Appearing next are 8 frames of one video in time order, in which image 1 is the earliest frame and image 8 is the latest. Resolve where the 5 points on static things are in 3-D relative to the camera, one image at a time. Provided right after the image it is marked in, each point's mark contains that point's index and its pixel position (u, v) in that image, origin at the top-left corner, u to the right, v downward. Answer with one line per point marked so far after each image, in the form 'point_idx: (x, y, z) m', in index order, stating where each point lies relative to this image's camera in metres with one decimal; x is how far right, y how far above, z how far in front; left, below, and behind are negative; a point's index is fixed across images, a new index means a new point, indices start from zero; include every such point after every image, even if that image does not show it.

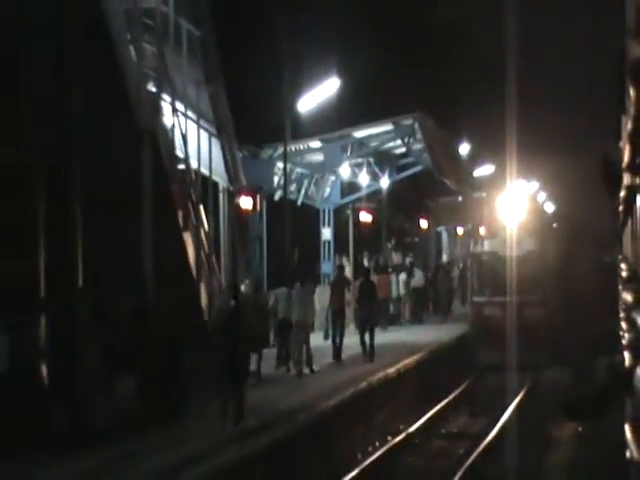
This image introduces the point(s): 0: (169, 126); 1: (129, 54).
0: (-2.3, +1.7, +17.7) m
1: (-2.6, +2.5, +16.3) m
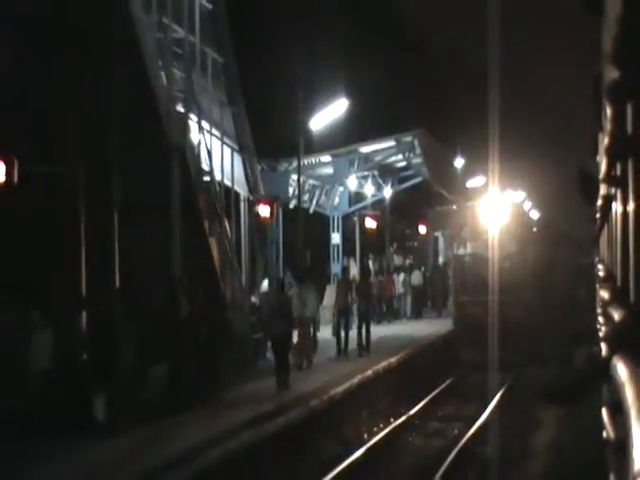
0: (-2.0, +1.6, +19.5) m
1: (-2.4, +2.4, +18.1) m
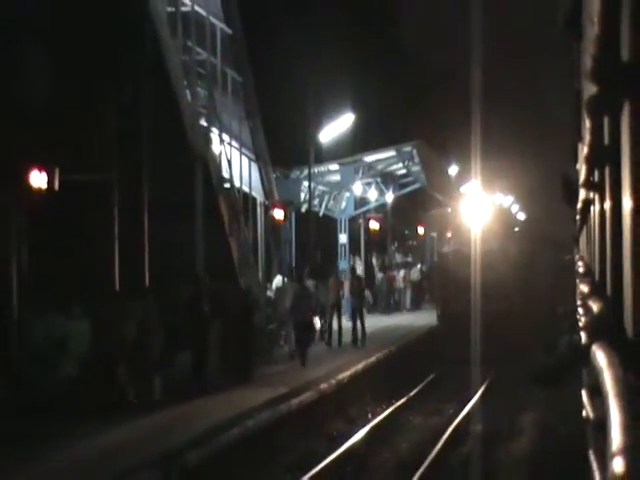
0: (-1.9, +1.6, +21.3) m
1: (-2.3, +2.4, +19.9) m
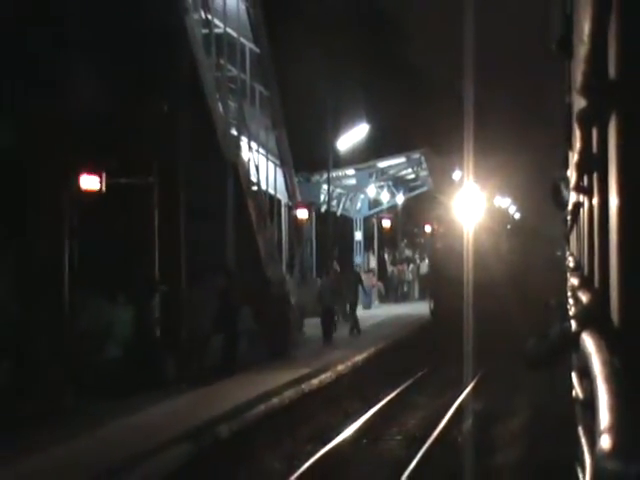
0: (-1.5, +1.7, +23.4) m
1: (-1.9, +2.5, +22.0) m
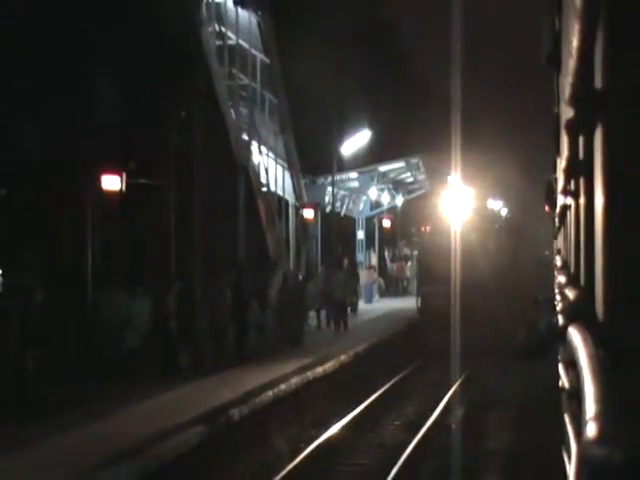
0: (-1.4, +1.7, +24.8) m
1: (-1.8, +2.5, +23.4) m
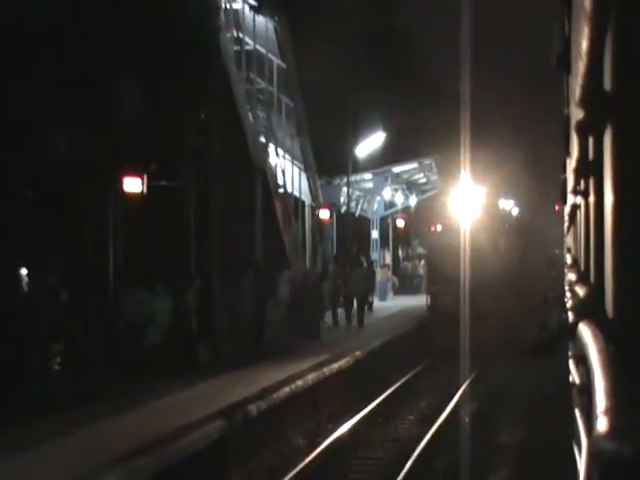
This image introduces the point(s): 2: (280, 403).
0: (-1.1, +1.7, +25.4) m
1: (-1.5, +2.5, +24.0) m
2: (-0.7, -2.7, +19.3) m
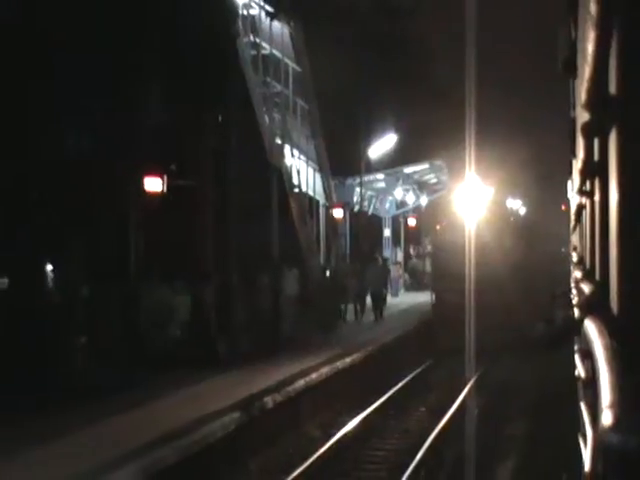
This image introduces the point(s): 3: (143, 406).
0: (-0.8, +1.8, +26.1) m
1: (-1.2, +2.6, +24.8) m
2: (-0.4, -2.7, +20.1) m
3: (-2.8, -2.6, +18.3) m
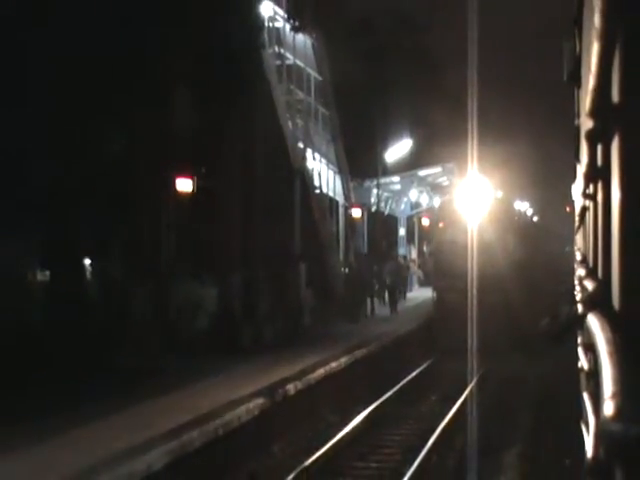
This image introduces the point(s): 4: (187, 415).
0: (-0.3, +1.8, +27.6) m
1: (-0.8, +2.6, +26.2) m
2: (-0.1, -2.6, +21.6) m
3: (-2.4, -2.5, +19.8) m
4: (-1.8, -2.5, +17.6) m
